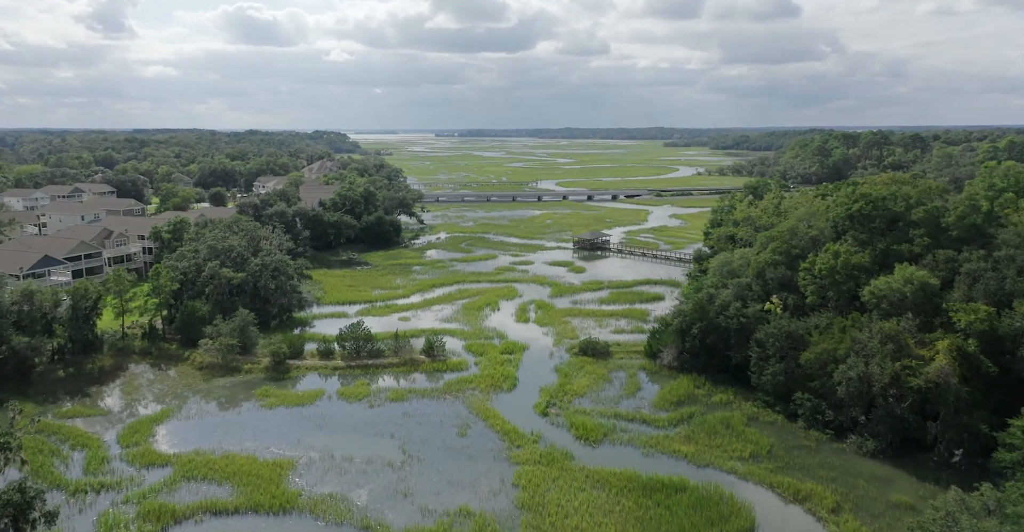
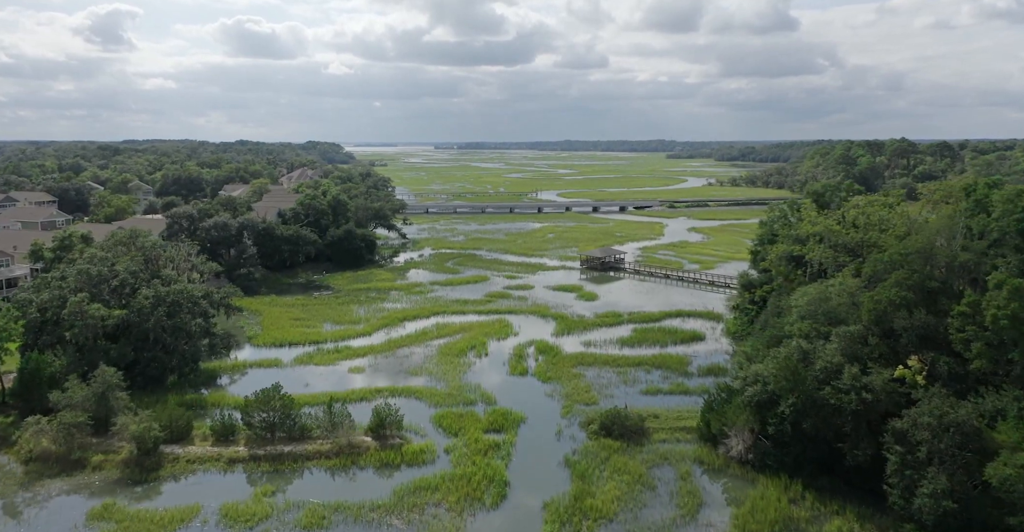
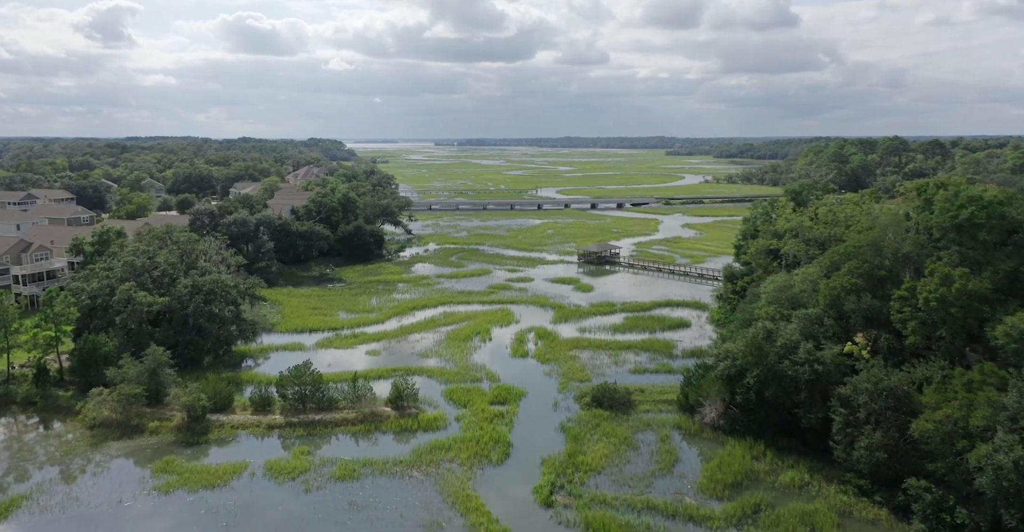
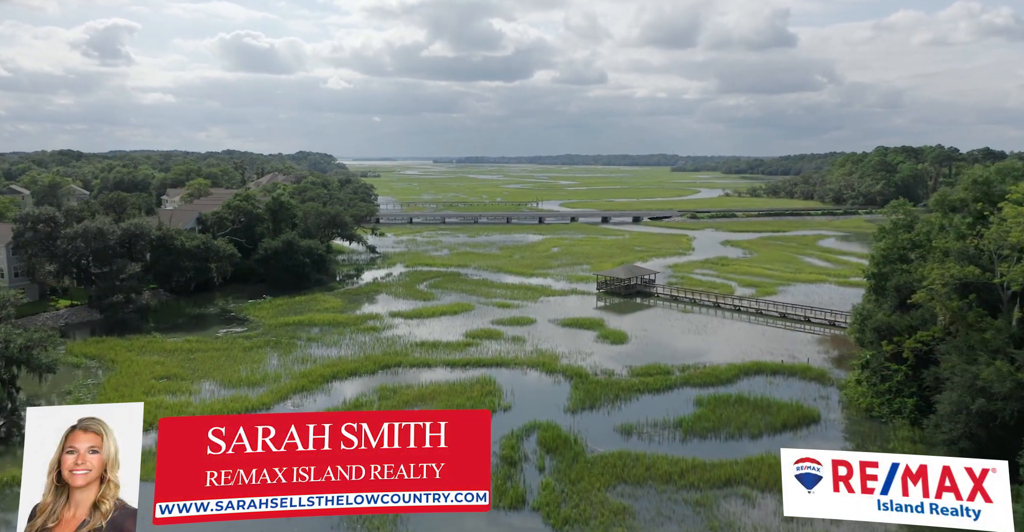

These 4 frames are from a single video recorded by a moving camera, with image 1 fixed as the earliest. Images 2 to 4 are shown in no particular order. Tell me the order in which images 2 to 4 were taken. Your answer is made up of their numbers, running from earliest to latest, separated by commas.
3, 2, 4
